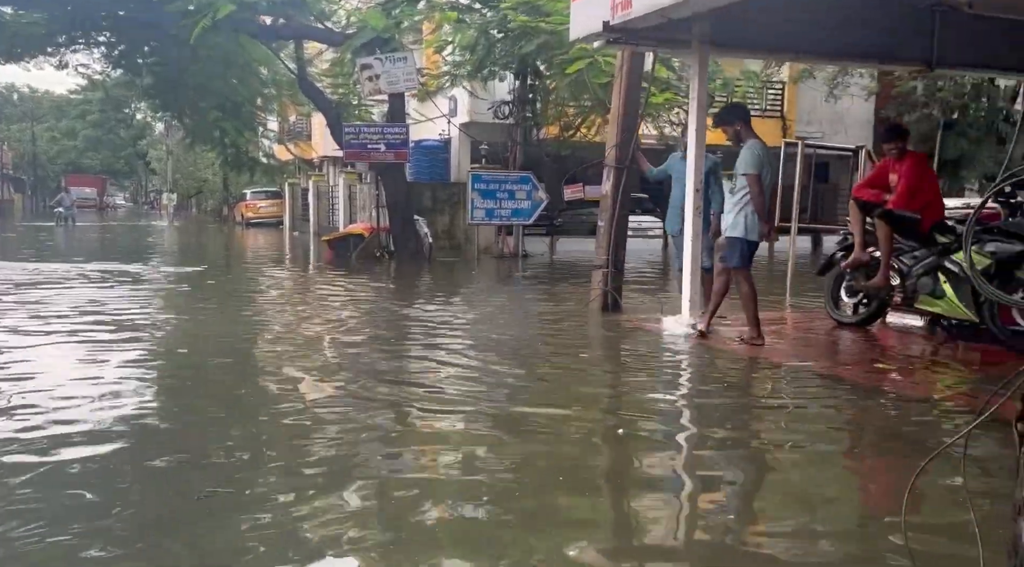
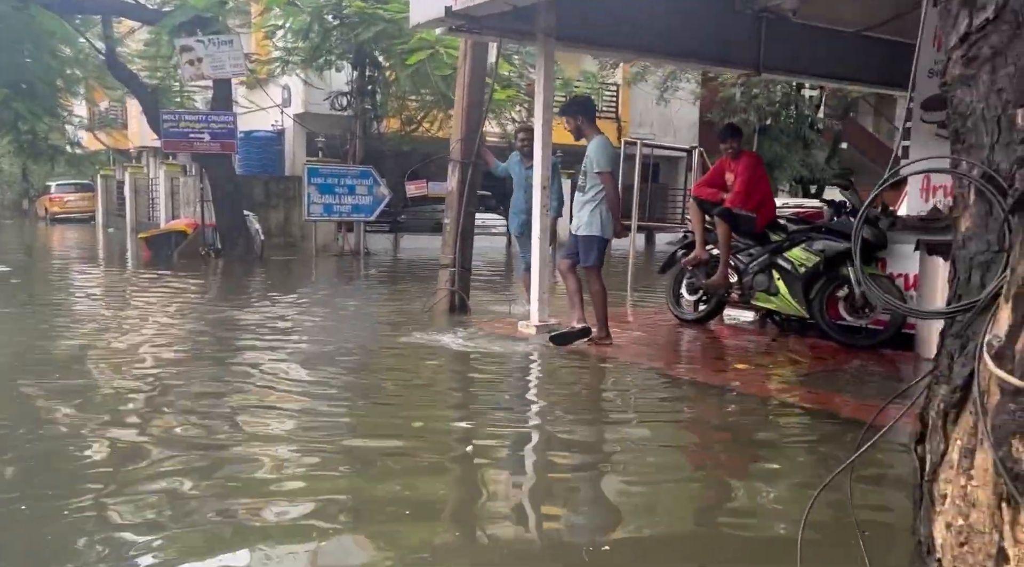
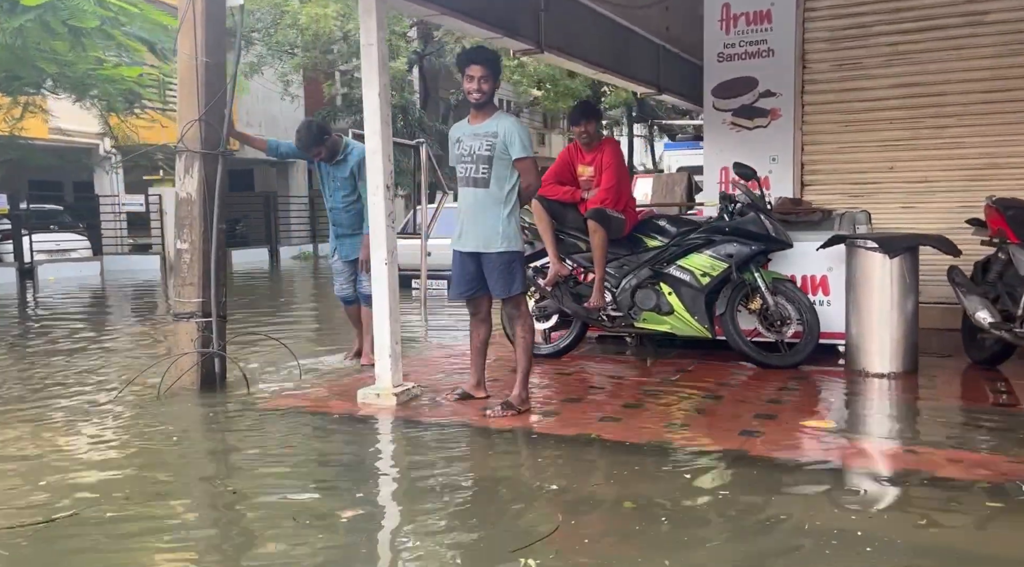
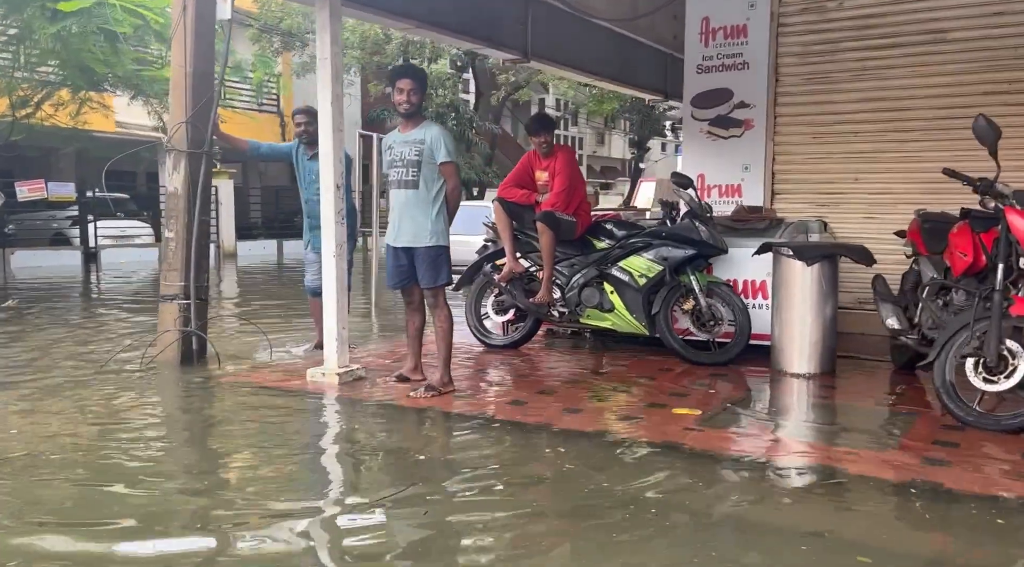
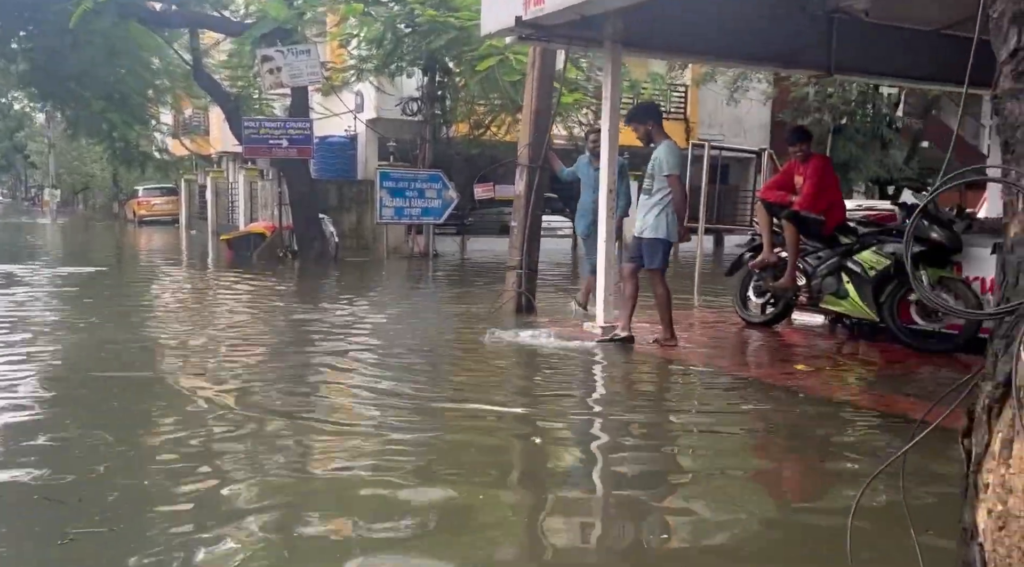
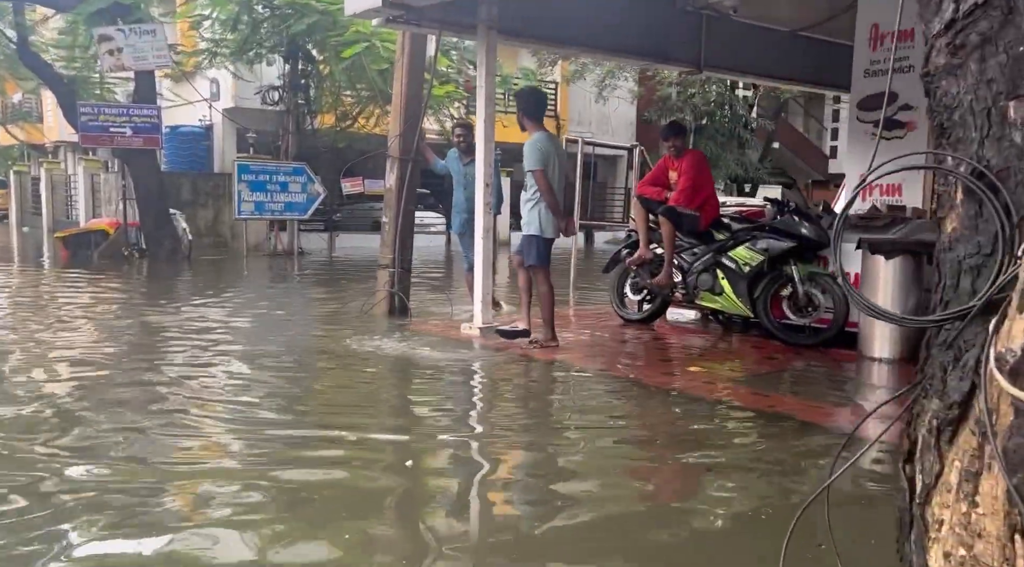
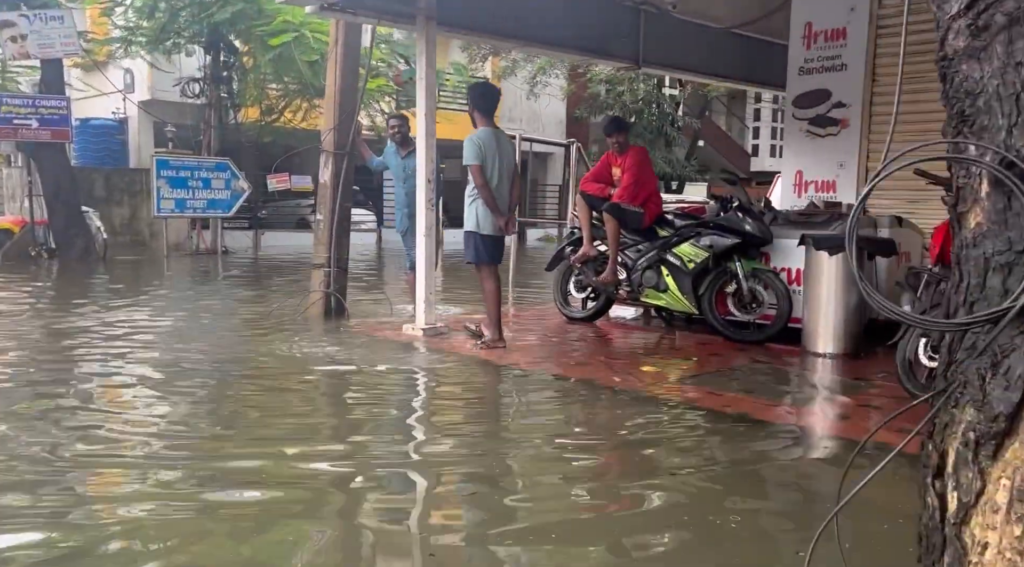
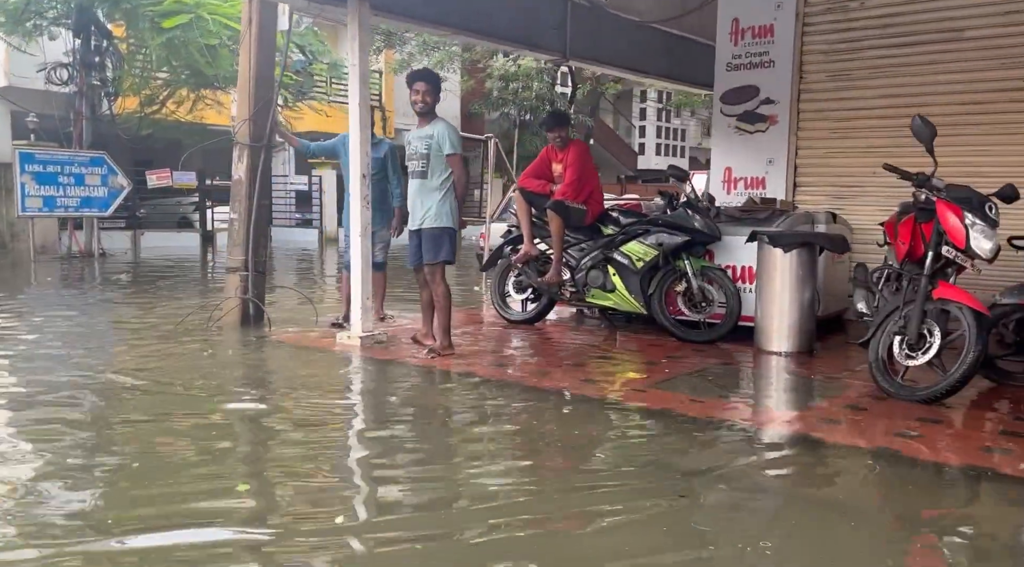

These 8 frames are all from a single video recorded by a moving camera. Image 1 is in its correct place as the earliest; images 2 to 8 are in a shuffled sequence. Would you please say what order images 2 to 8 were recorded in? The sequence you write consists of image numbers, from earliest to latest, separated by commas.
5, 2, 6, 7, 8, 4, 3
